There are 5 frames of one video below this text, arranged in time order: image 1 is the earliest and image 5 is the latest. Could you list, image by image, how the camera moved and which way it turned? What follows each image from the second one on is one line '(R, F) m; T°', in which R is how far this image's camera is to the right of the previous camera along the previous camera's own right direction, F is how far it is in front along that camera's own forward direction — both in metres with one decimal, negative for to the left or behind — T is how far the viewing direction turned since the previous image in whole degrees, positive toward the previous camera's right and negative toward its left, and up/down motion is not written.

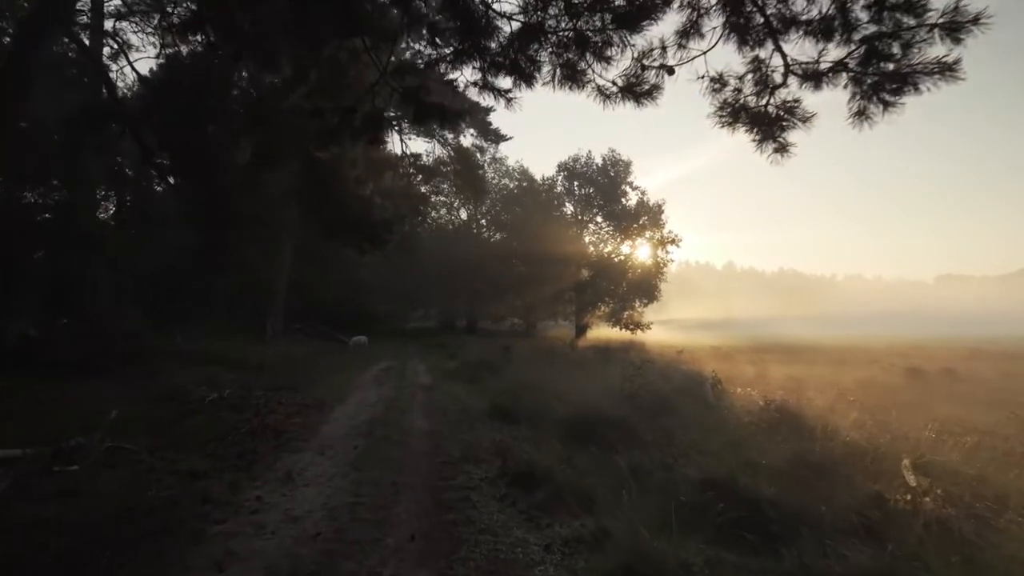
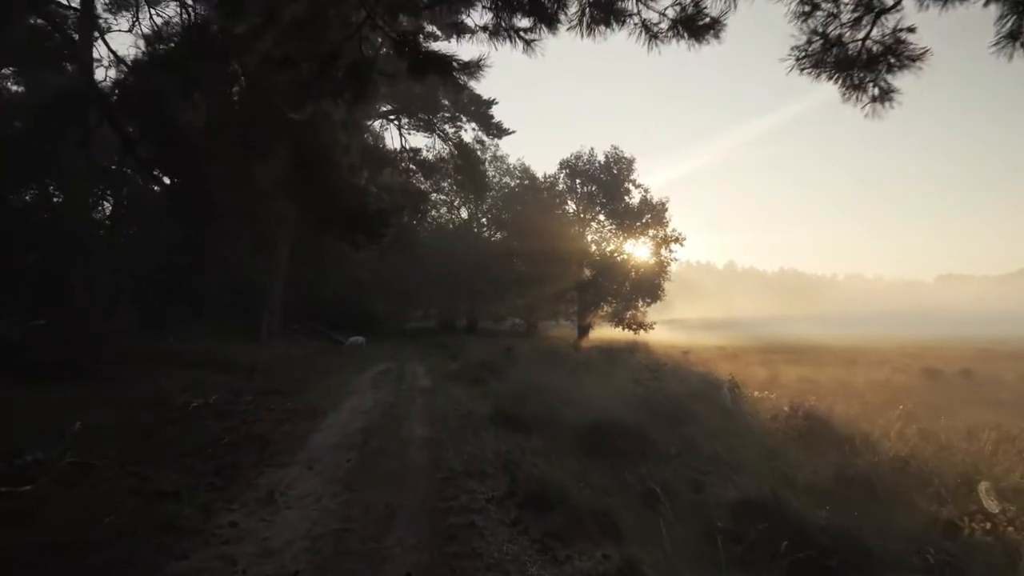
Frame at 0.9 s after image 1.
(-0.1, +1.0) m; 0°
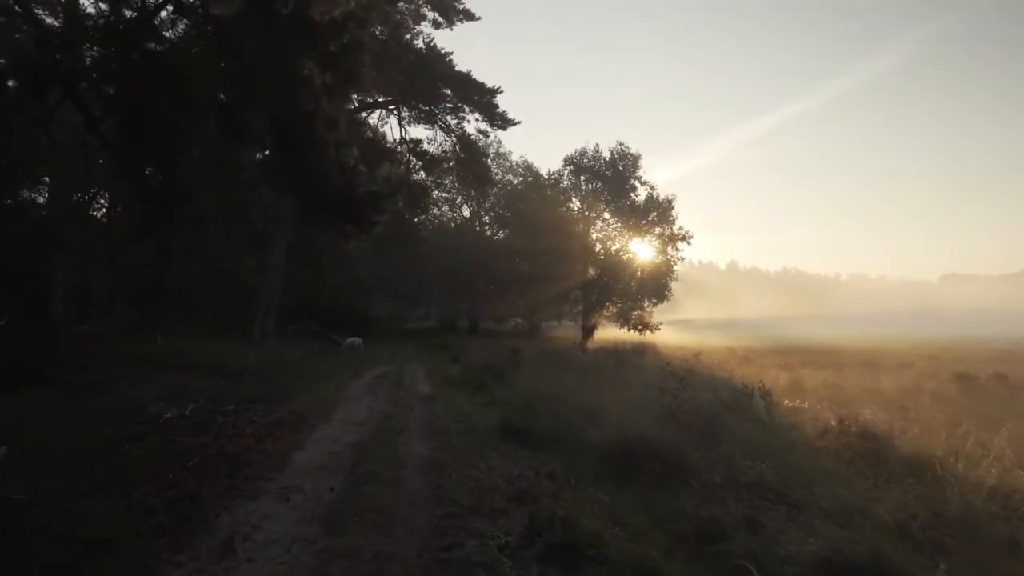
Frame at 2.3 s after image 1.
(-0.2, +1.5) m; 0°
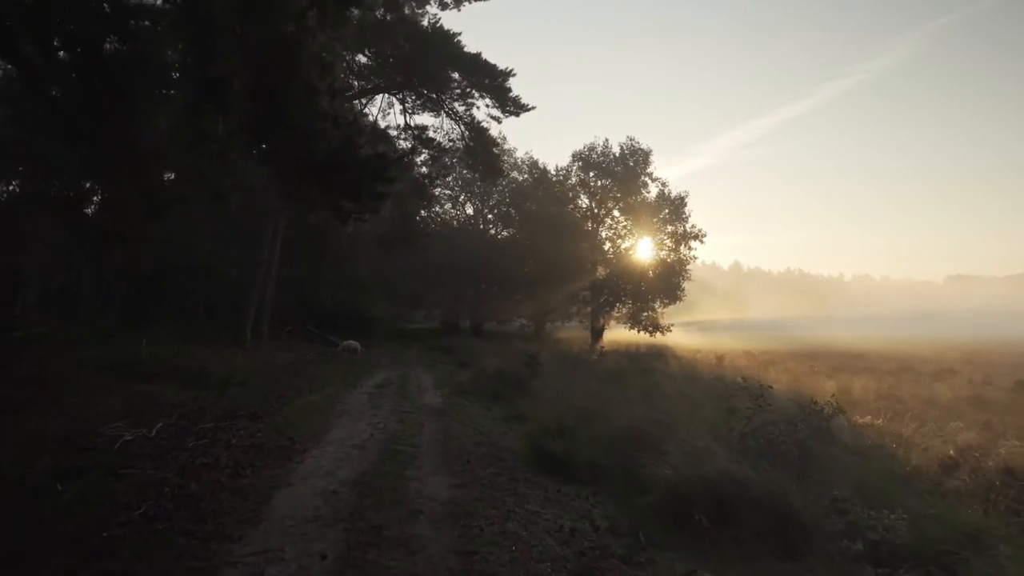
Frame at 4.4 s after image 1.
(-0.5, +2.2) m; 0°
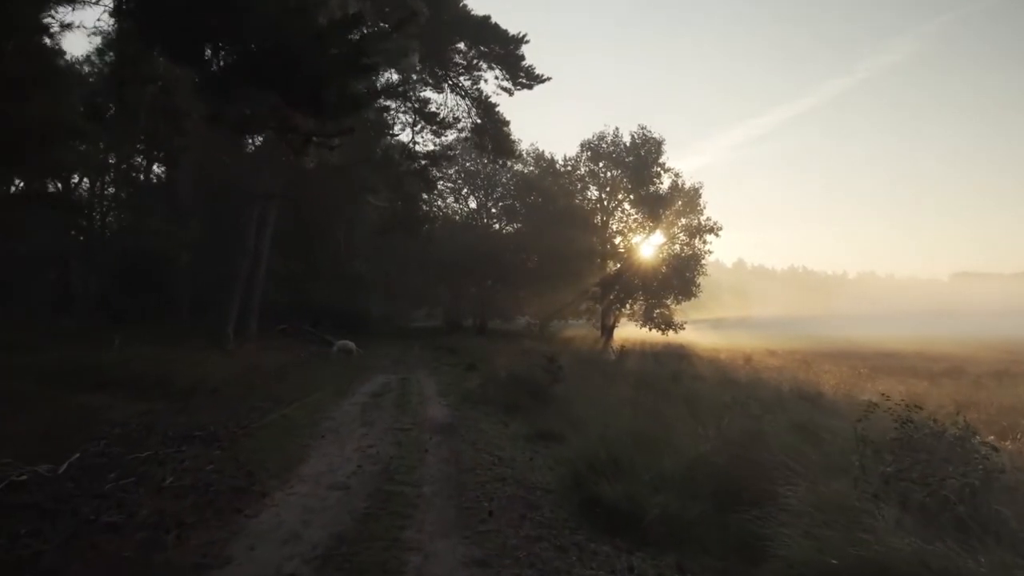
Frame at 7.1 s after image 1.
(-0.4, +2.9) m; 0°
